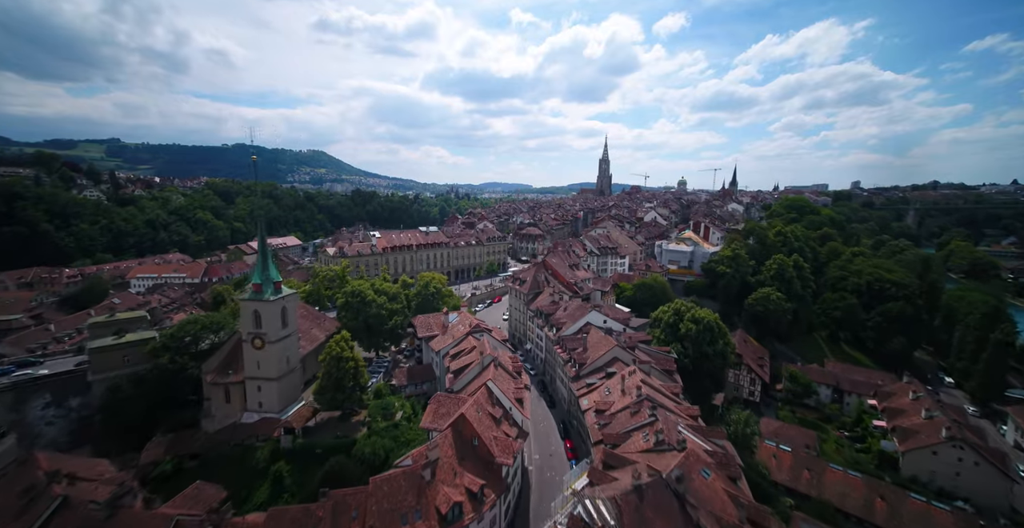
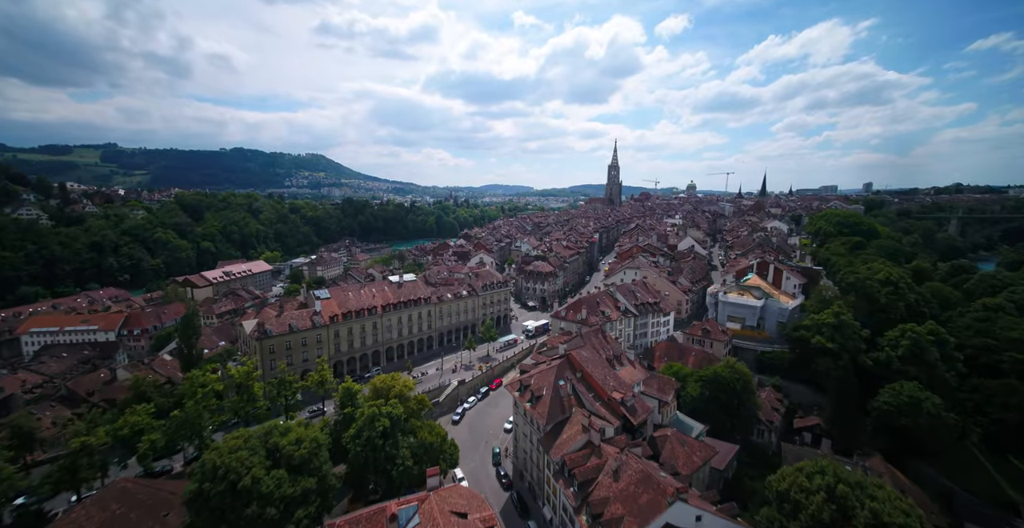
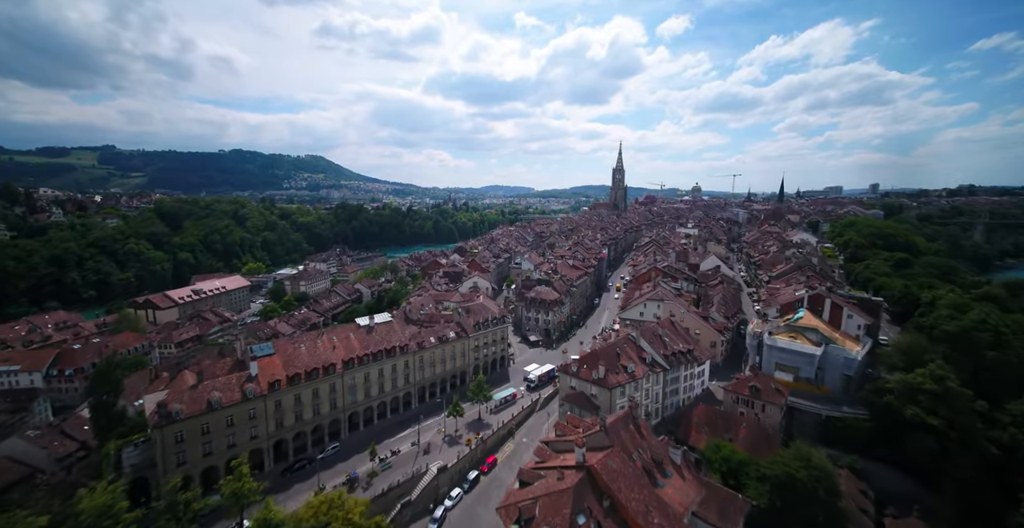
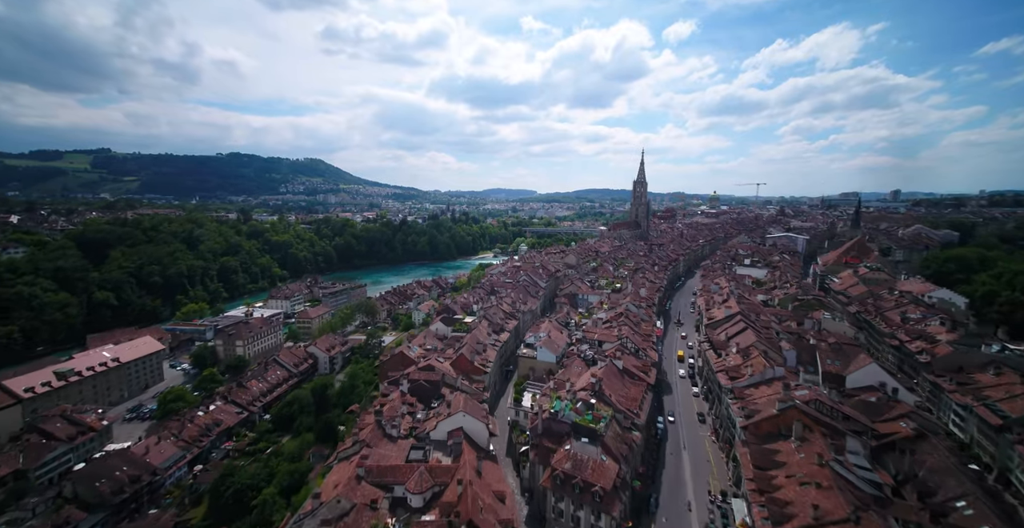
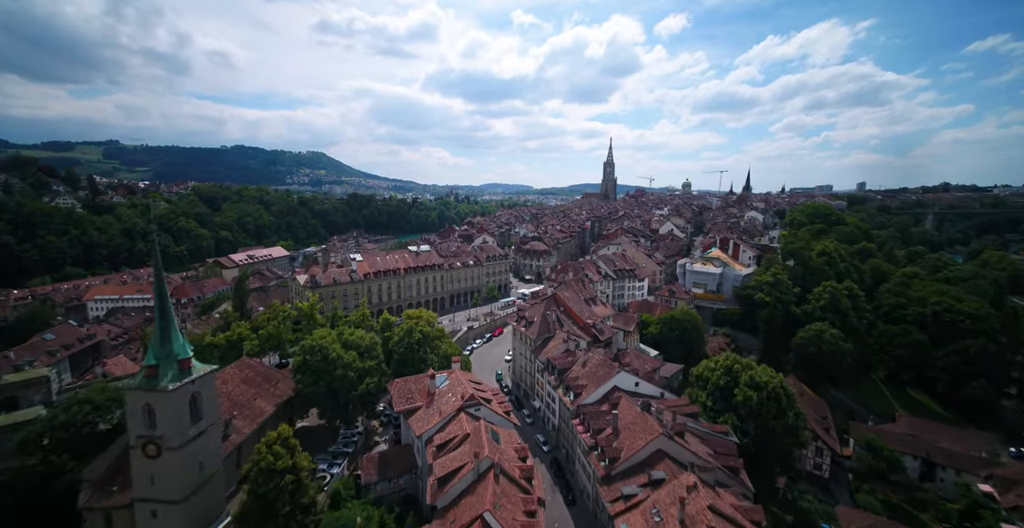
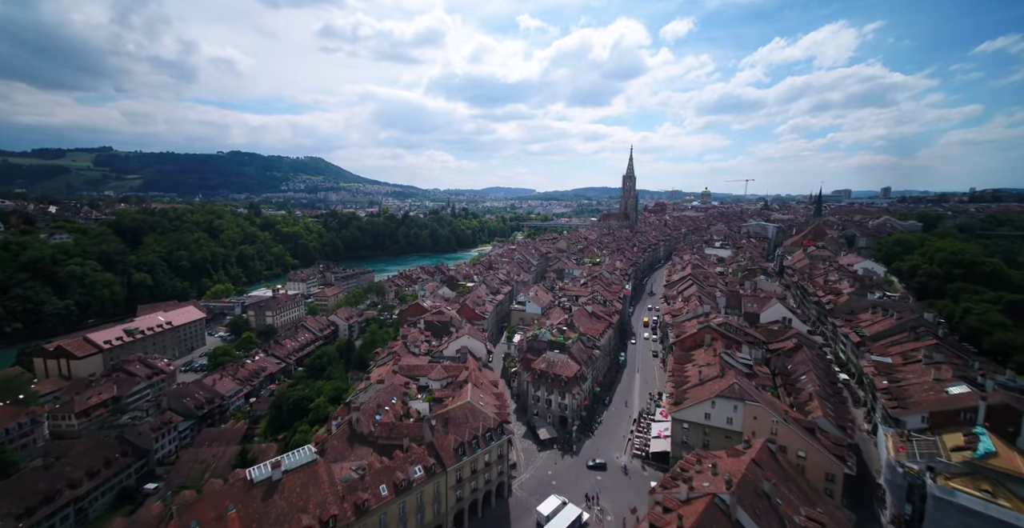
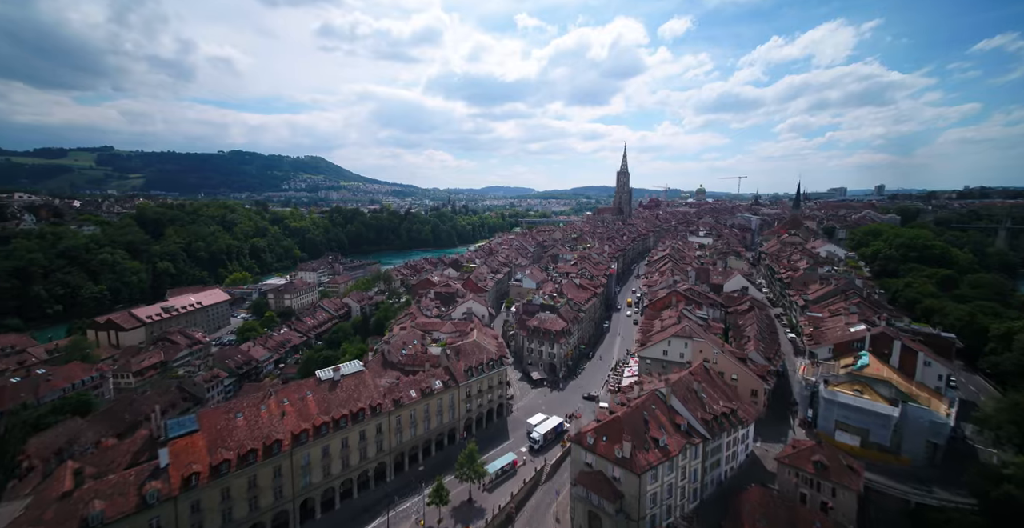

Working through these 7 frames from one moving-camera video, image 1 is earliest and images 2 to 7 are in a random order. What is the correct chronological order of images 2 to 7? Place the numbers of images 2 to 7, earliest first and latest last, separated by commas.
5, 2, 3, 7, 6, 4
